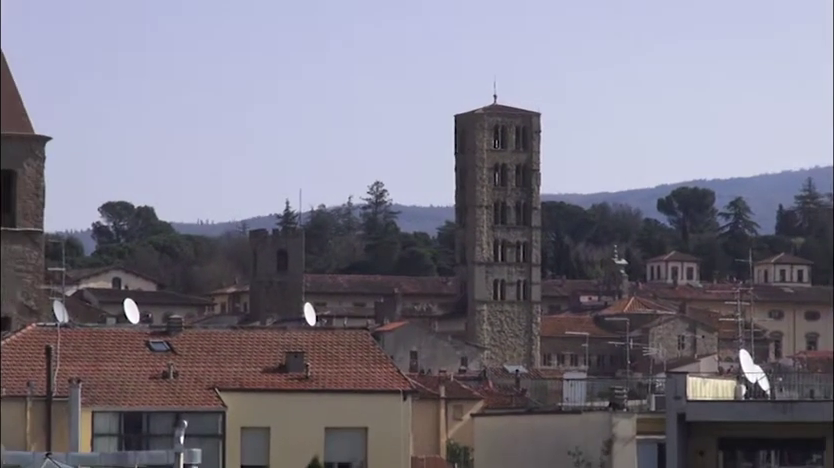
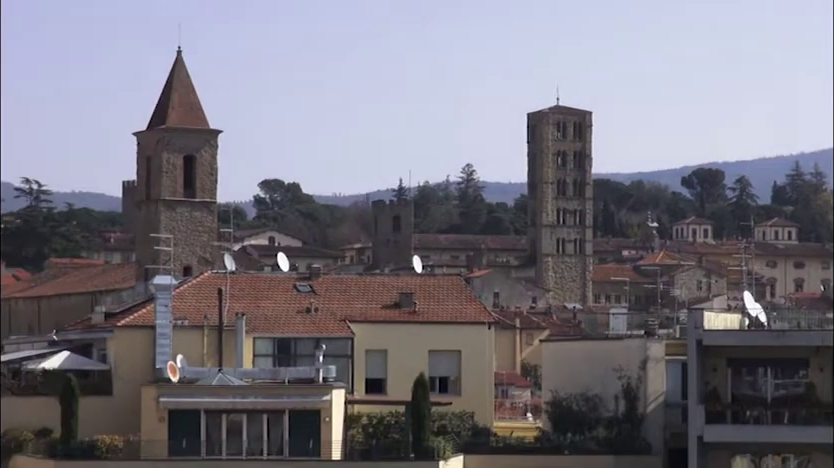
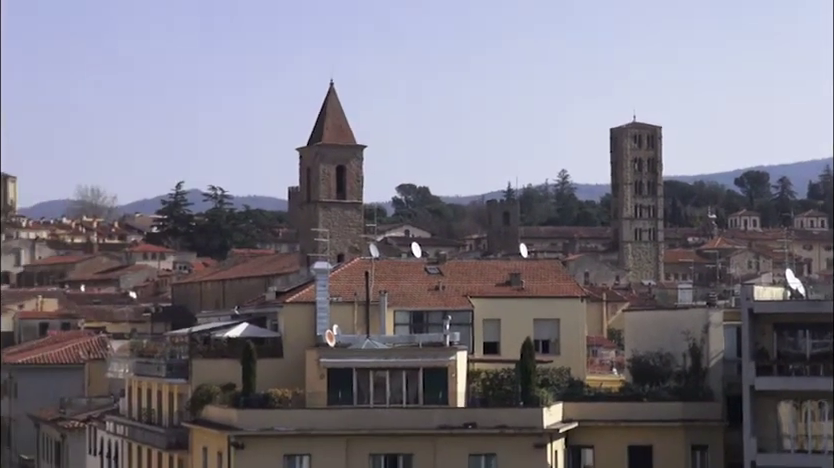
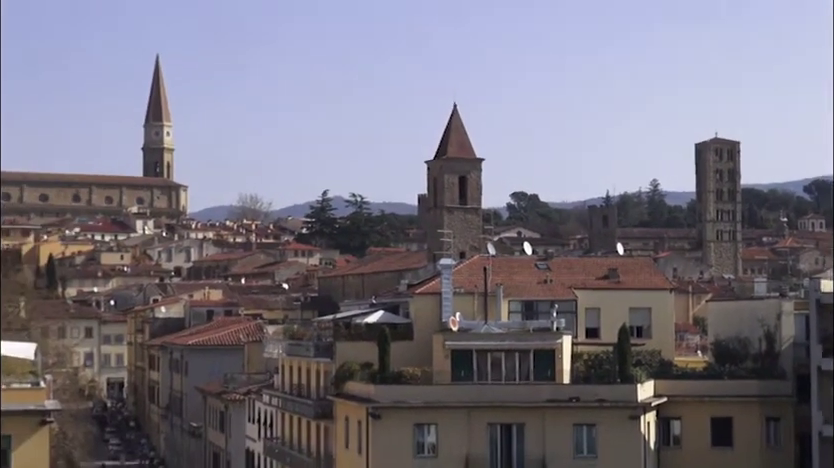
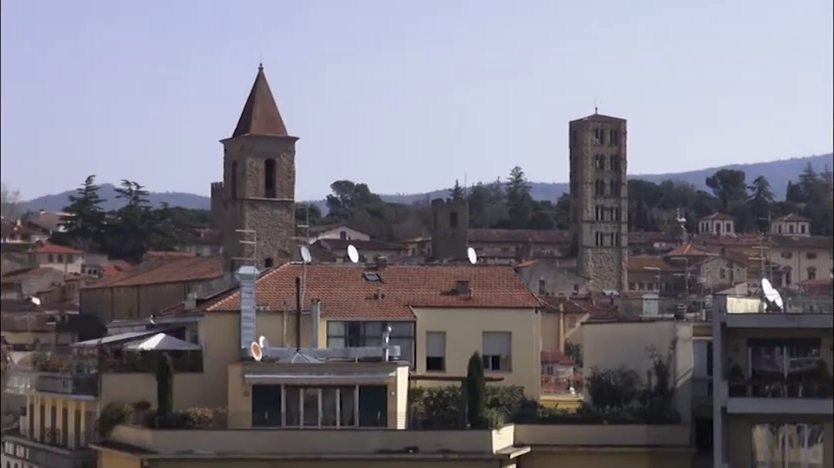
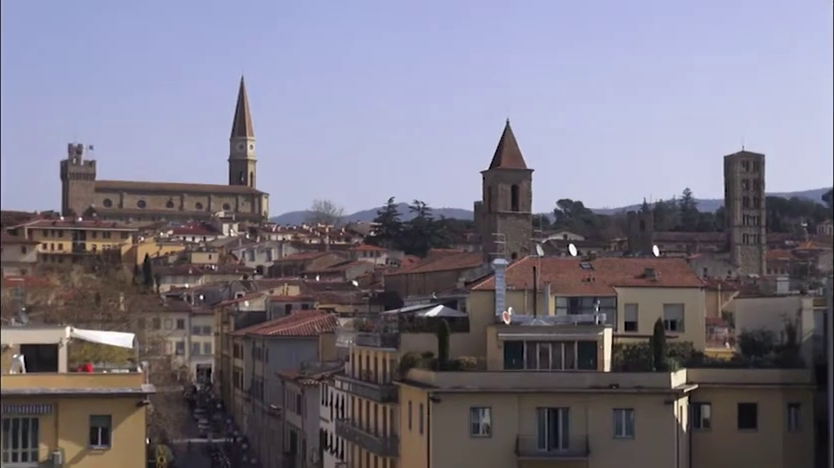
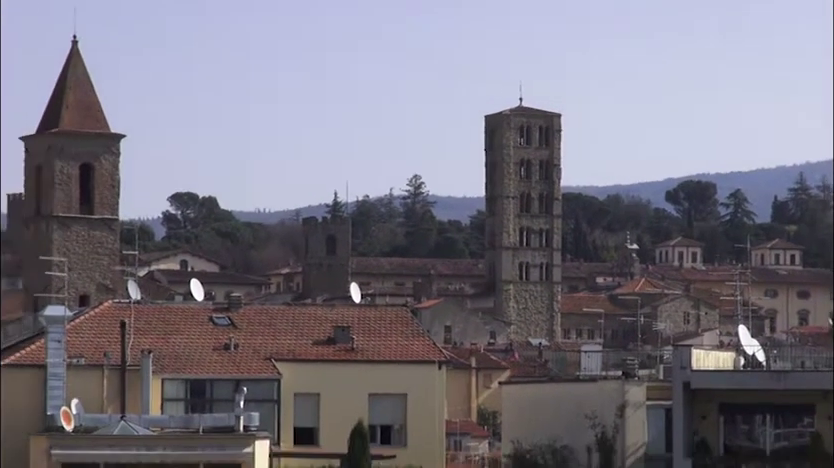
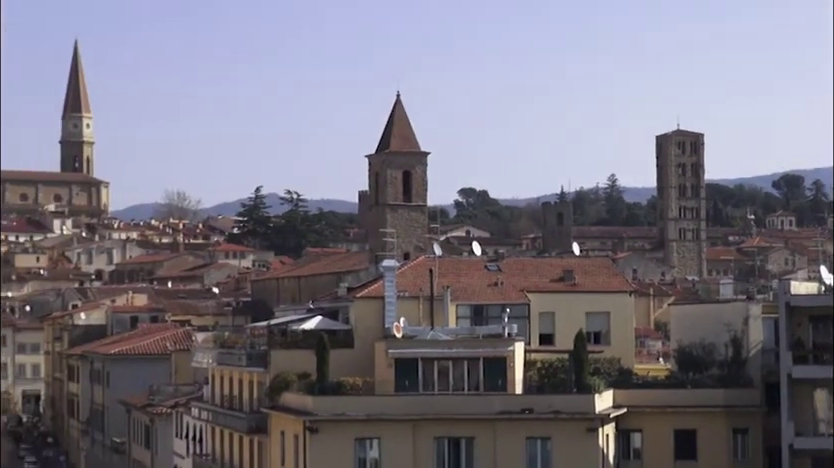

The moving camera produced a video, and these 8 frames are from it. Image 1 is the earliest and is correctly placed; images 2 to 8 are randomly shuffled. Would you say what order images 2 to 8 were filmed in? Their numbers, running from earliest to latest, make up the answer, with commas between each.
7, 2, 5, 3, 8, 4, 6
